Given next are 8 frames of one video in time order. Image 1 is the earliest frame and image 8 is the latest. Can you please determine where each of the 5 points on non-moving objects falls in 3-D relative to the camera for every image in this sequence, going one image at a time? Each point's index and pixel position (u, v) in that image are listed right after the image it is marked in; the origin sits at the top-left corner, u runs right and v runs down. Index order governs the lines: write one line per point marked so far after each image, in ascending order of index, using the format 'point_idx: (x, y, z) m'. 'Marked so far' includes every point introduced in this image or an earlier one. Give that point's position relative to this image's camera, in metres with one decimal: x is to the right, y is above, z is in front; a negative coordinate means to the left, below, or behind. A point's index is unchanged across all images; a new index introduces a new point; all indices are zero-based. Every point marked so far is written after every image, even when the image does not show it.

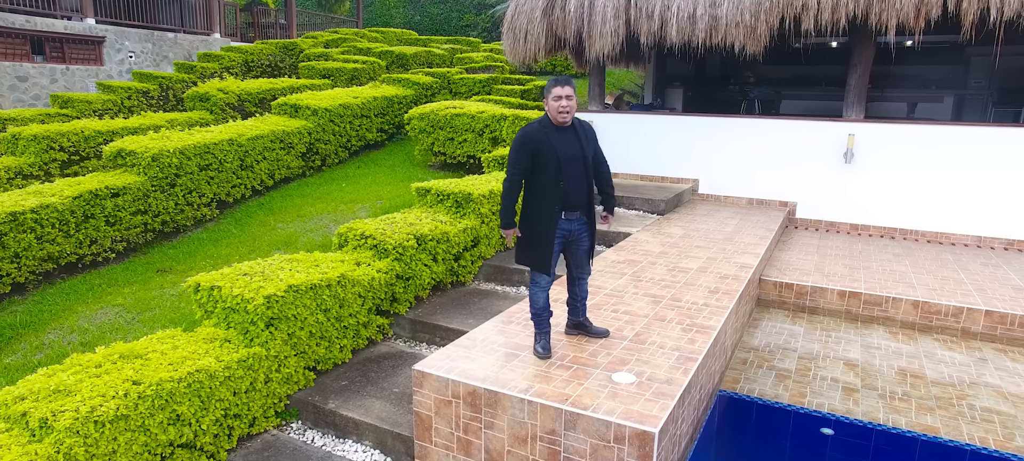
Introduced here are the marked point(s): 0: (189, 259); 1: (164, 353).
0: (-2.4, -0.2, +5.4) m
1: (-1.5, -0.5, +3.2) m
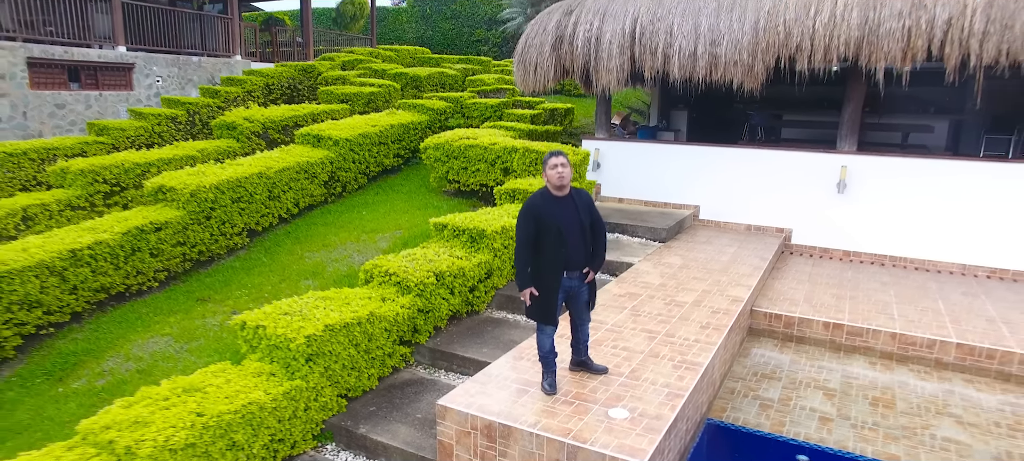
0: (-2.3, -0.5, +5.8) m
1: (-1.5, -0.8, +3.7) m
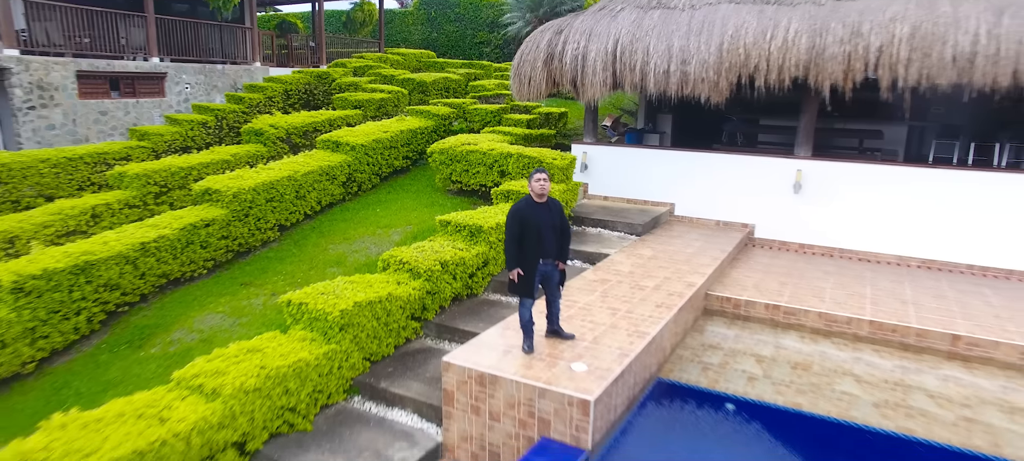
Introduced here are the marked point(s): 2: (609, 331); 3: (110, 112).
0: (-2.4, -0.4, +6.9) m
1: (-1.5, -0.8, +4.7) m
2: (+0.7, -0.7, +5.0) m
3: (-5.9, +1.8, +10.7) m
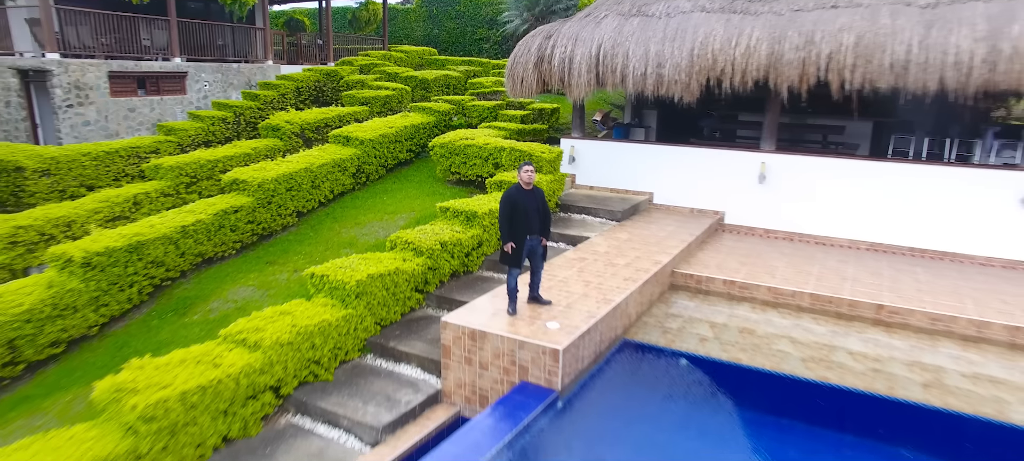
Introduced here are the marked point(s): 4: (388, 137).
0: (-2.5, -0.3, +7.9) m
1: (-1.6, -0.6, +5.7) m
2: (+0.6, -0.6, +6.0) m
3: (-6.0, +2.0, +11.7) m
4: (-1.8, +1.4, +10.6) m
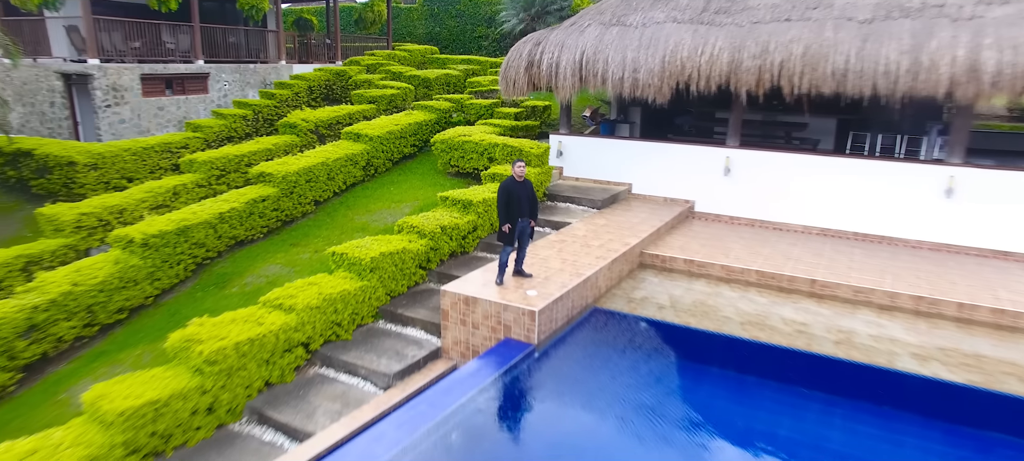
0: (-2.6, -0.1, +9.1) m
1: (-1.8, -0.5, +6.9) m
2: (+0.4, -0.4, +7.1) m
3: (-6.1, +2.2, +12.8) m
4: (-1.9, +1.6, +11.7) m
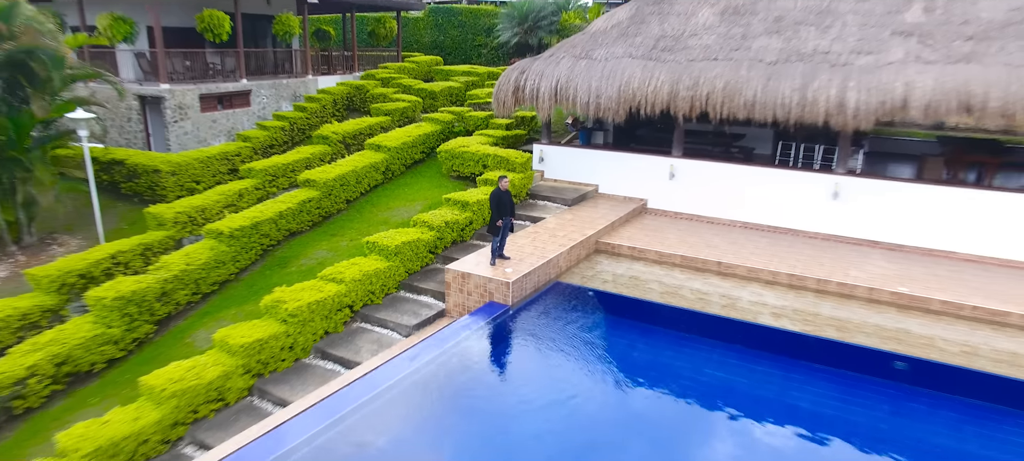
0: (-2.8, 0.0, +11.8) m
1: (-2.0, -0.4, +9.7) m
2: (+0.2, -0.4, +9.9) m
3: (-6.3, +2.4, +15.5) m
4: (-2.1, +1.7, +14.5) m
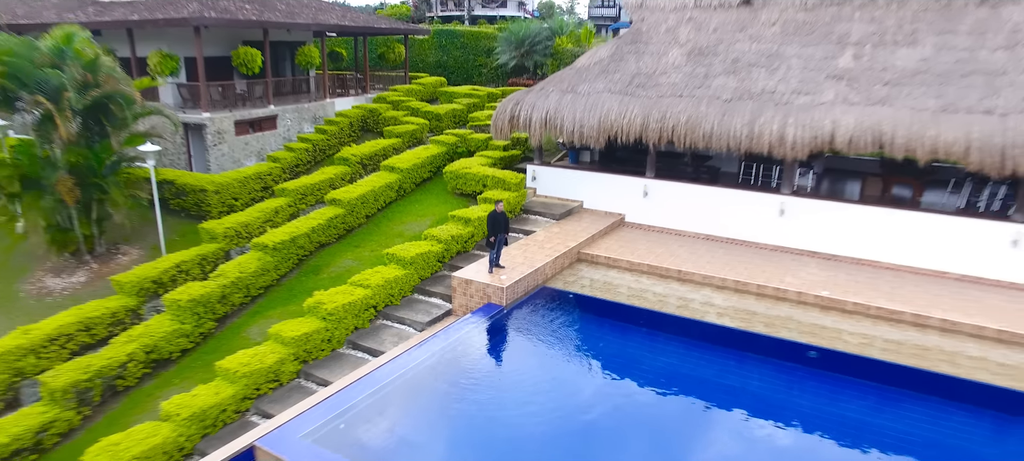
0: (-2.9, -0.2, +13.9) m
1: (-2.1, -0.7, +11.8) m
2: (+0.1, -0.6, +12.0) m
3: (-6.4, +2.1, +17.6) m
4: (-2.2, +1.5, +16.5) m
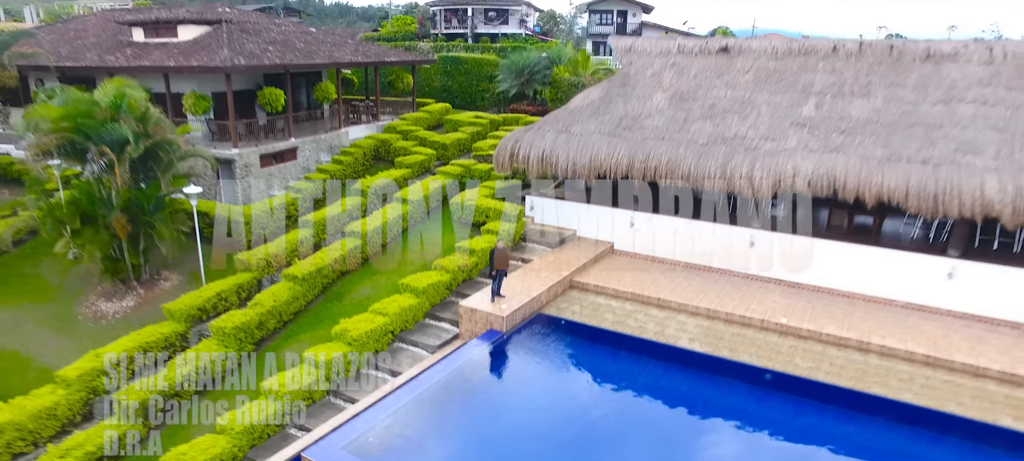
0: (-2.9, -0.8, +15.6) m
1: (-2.1, -1.3, +13.4) m
2: (+0.1, -1.2, +13.7) m
3: (-6.4, +1.5, +19.3) m
4: (-2.2, +0.9, +18.2) m
